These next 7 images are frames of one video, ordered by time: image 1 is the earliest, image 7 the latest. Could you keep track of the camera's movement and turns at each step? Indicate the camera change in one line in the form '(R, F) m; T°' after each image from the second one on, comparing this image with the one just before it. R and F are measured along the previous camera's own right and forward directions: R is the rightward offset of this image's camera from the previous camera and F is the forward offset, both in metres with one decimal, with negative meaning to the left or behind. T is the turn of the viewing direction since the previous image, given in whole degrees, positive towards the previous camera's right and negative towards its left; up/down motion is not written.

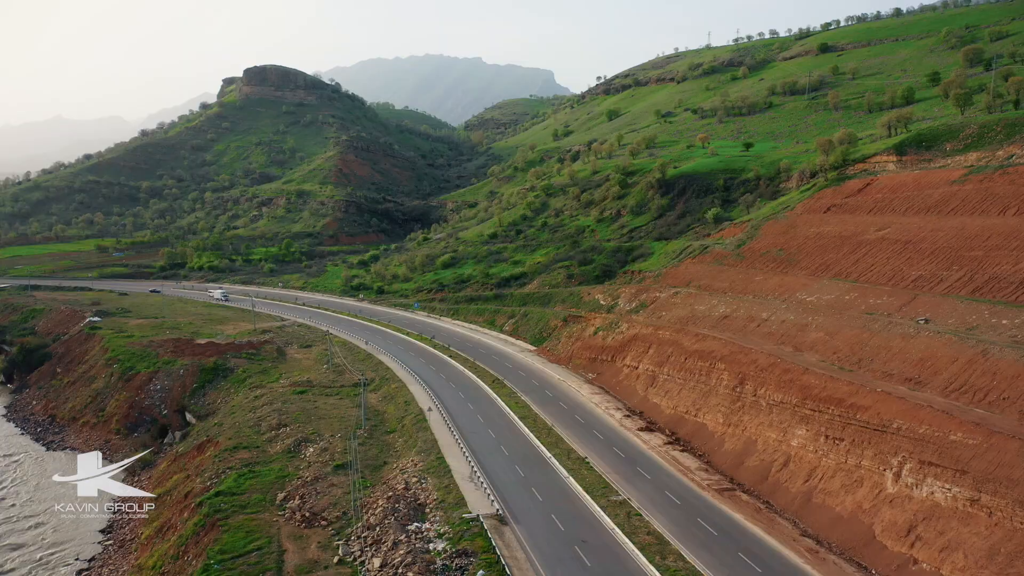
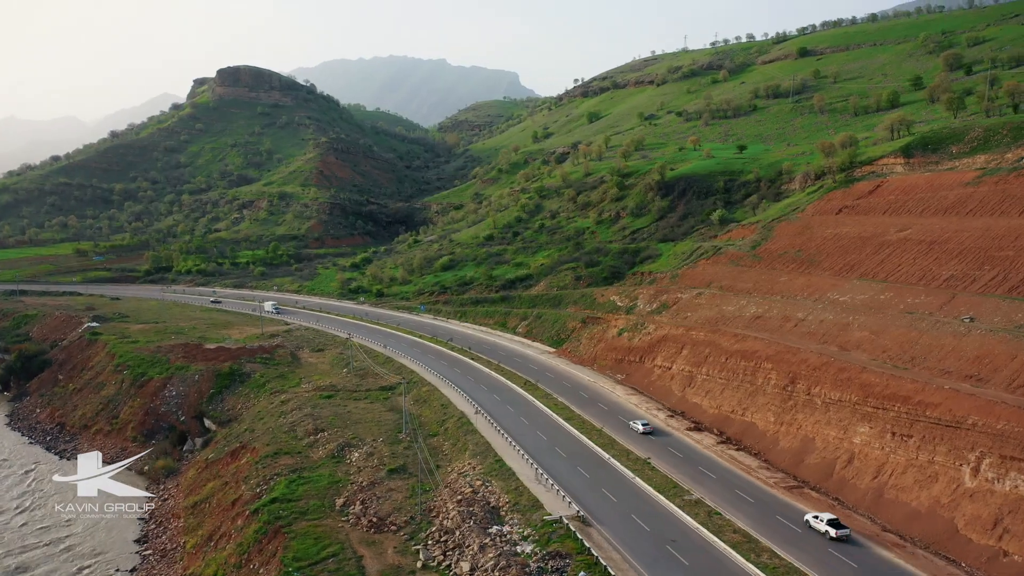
(-3.5, 0.0) m; +3°
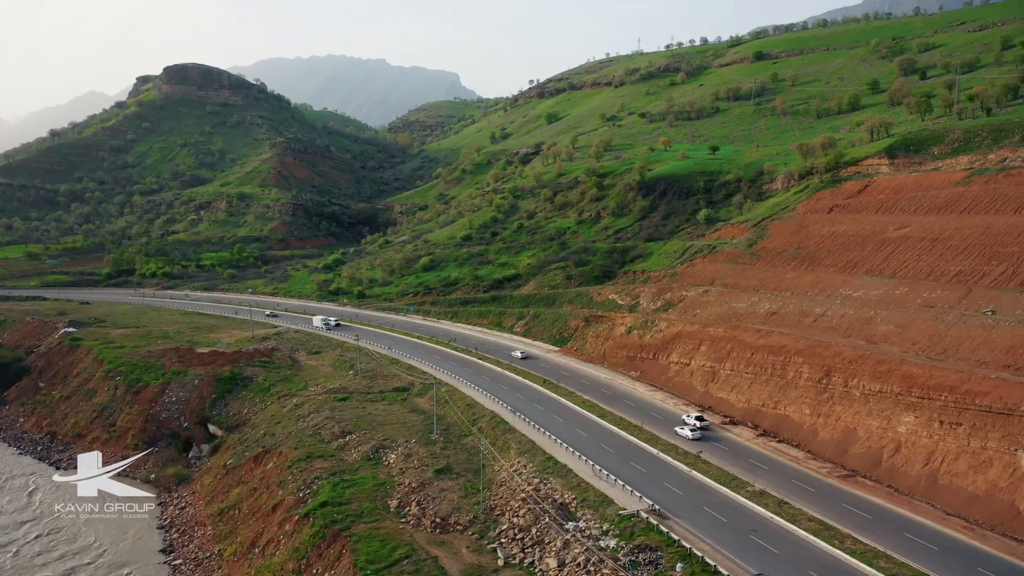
(-4.1, 0.0) m; +4°
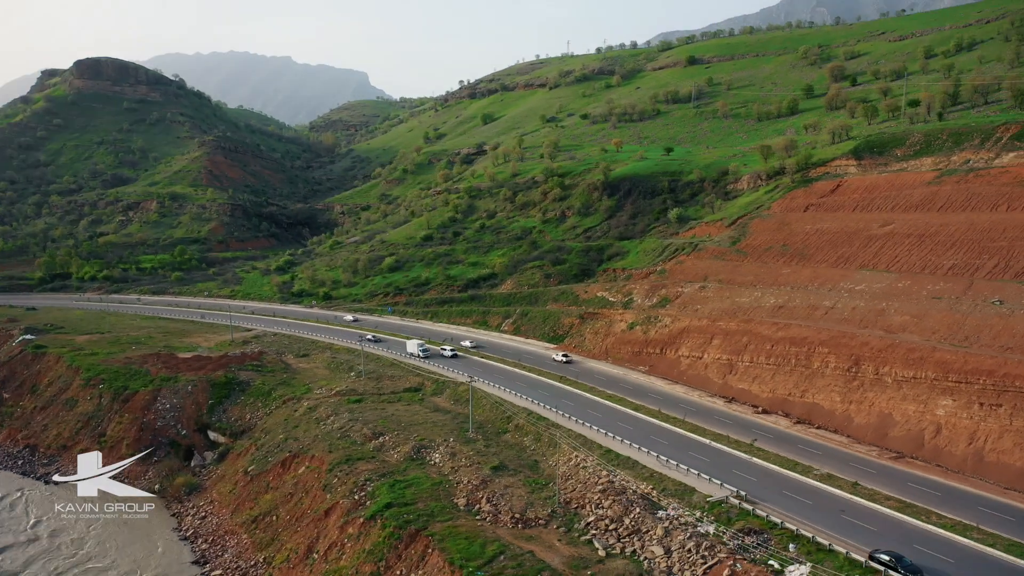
(-5.7, 0.0) m; +6°
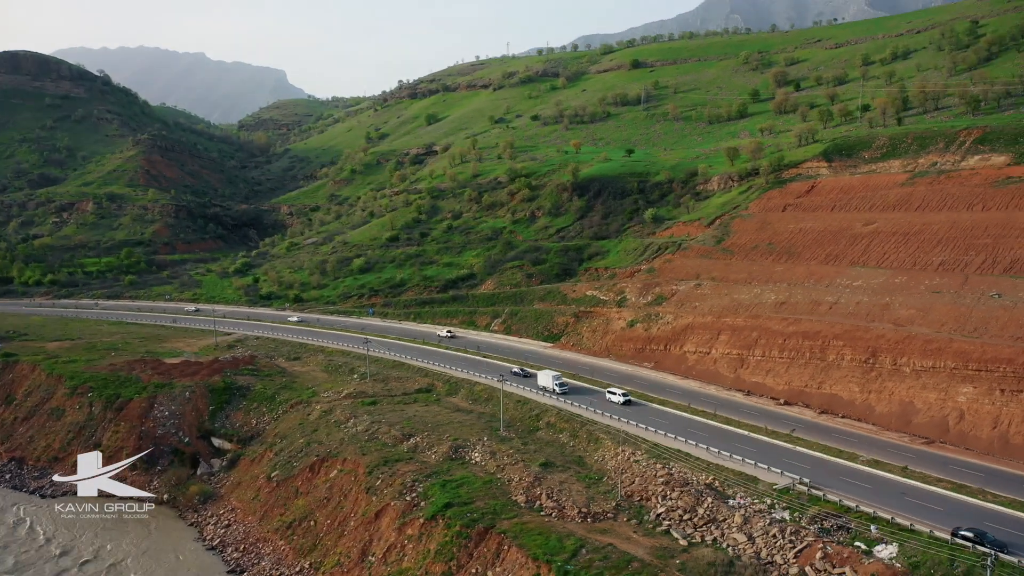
(-5.0, -0.1) m; +6°
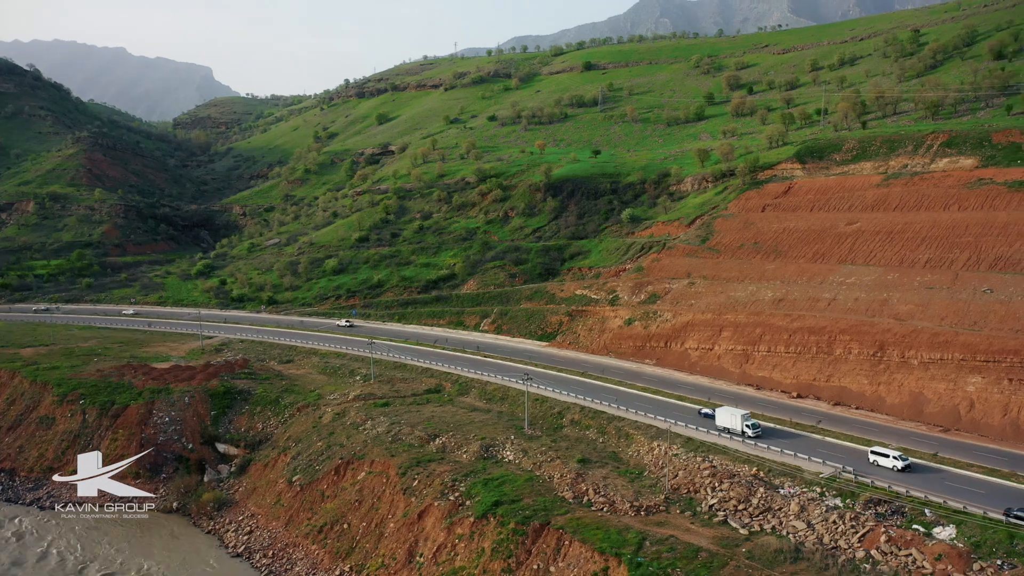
(-4.3, -0.2) m; +5°
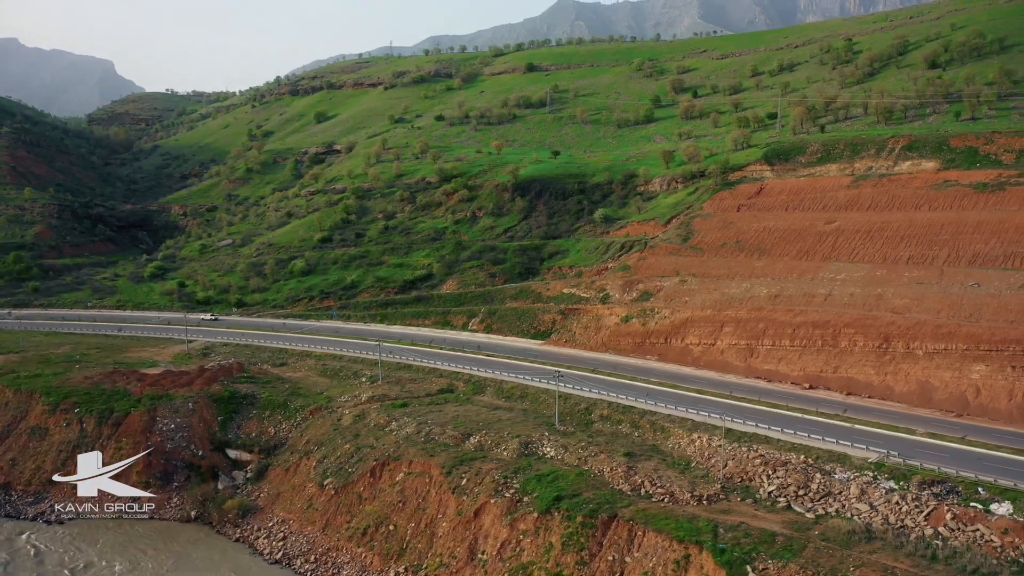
(-5.4, -0.1) m; +6°
